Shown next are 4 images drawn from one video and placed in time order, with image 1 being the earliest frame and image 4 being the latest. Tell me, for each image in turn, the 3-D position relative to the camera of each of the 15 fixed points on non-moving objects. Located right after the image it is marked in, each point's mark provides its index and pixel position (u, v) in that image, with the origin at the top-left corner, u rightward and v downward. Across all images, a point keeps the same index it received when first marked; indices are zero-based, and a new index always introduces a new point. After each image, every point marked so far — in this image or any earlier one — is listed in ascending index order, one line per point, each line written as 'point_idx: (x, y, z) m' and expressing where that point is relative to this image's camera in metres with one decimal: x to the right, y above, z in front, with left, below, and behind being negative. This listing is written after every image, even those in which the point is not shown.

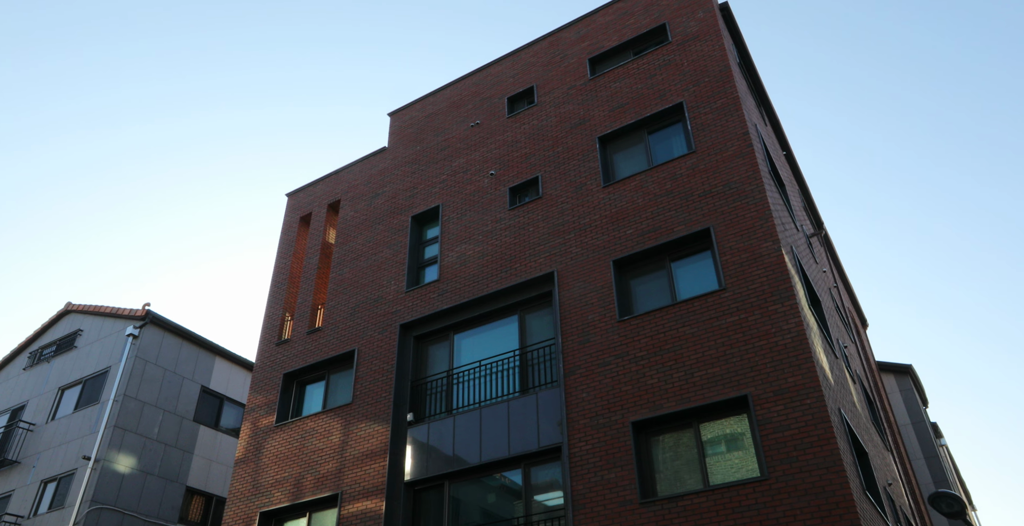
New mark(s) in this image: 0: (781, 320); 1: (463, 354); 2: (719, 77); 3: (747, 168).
0: (+4.3, -0.9, +12.6) m
1: (-1.0, -1.9, +16.6) m
2: (+4.2, +3.8, +15.9) m
3: (+4.3, +1.7, +14.4) m
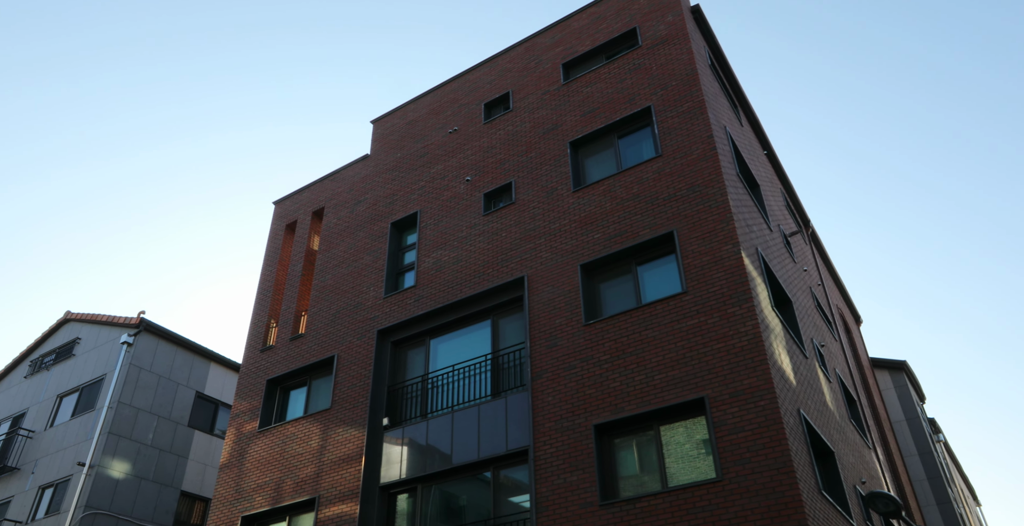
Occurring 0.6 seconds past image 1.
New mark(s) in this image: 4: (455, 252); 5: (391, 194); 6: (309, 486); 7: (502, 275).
0: (+3.6, -1.0, +12.7) m
1: (-1.6, -2.0, +16.8) m
2: (+3.5, +3.7, +16.1) m
3: (+3.6, +1.7, +14.5) m
4: (-1.3, +0.2, +17.5) m
5: (-3.1, +1.7, +20.0) m
6: (-4.2, -4.6, +16.4) m
7: (-0.2, -0.3, +16.3) m
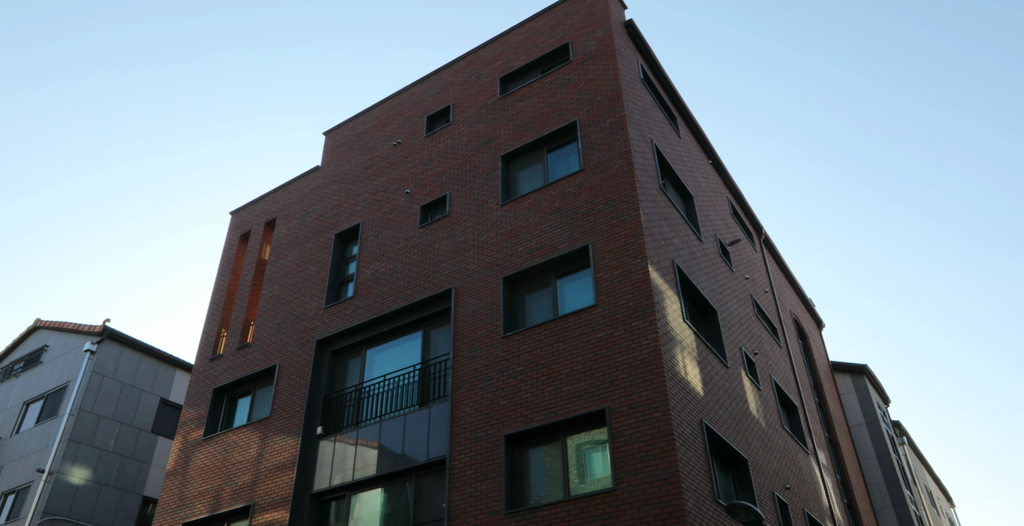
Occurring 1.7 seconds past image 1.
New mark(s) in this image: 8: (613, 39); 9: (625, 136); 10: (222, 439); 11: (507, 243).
0: (+2.1, -1.2, +13.0) m
1: (-3.0, -2.3, +17.2) m
2: (+2.0, +3.5, +16.4) m
3: (+2.1, +1.4, +14.9) m
4: (-2.7, 0.0, +17.9) m
5: (-4.5, +1.5, +20.4) m
6: (-5.7, -4.9, +16.8) m
7: (-1.7, -0.5, +16.7) m
8: (+2.2, +4.9, +17.3) m
9: (+2.2, +2.5, +15.6) m
10: (-6.7, -4.1, +18.3) m
11: (-0.1, +0.4, +16.0) m
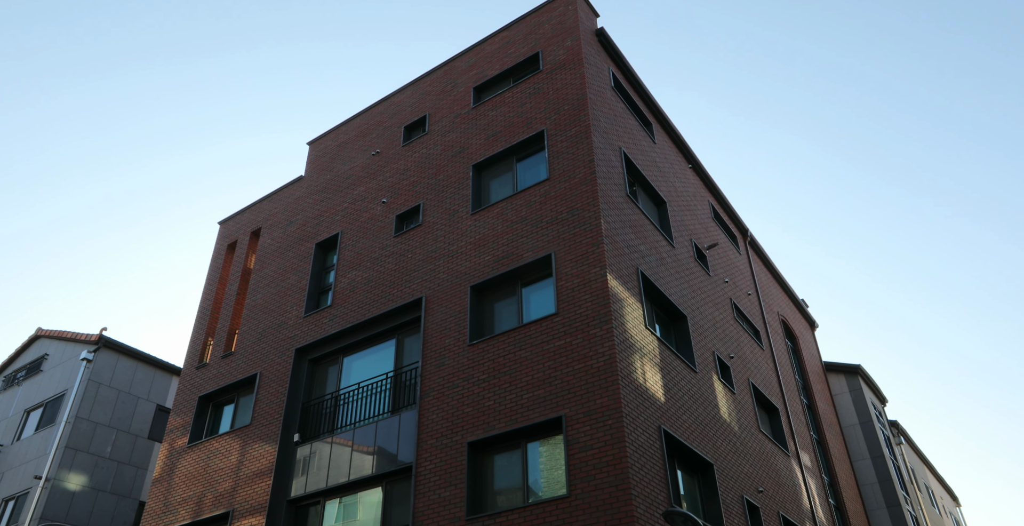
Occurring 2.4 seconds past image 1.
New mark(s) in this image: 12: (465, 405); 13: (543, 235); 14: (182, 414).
0: (+1.4, -1.3, +13.2) m
1: (-3.6, -2.5, +17.5) m
2: (+1.4, +3.3, +16.6) m
3: (+1.5, +1.3, +15.0) m
4: (-3.3, -0.2, +18.2) m
5: (-5.1, +1.2, +20.7) m
6: (-6.2, -5.1, +17.1) m
7: (-2.3, -0.7, +17.0) m
8: (+1.5, +4.8, +17.5) m
9: (+1.5, +2.4, +15.8) m
10: (-7.2, -4.3, +18.6) m
11: (-0.8, +0.2, +16.2) m
12: (-0.8, -2.6, +14.3) m
13: (+0.6, +0.5, +15.3) m
14: (-8.3, -3.8, +19.9) m
